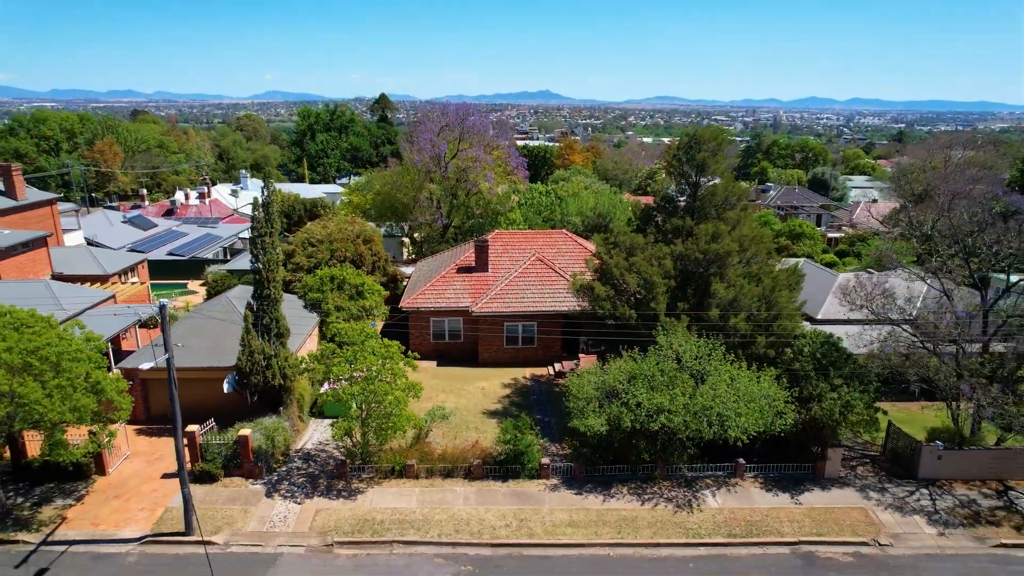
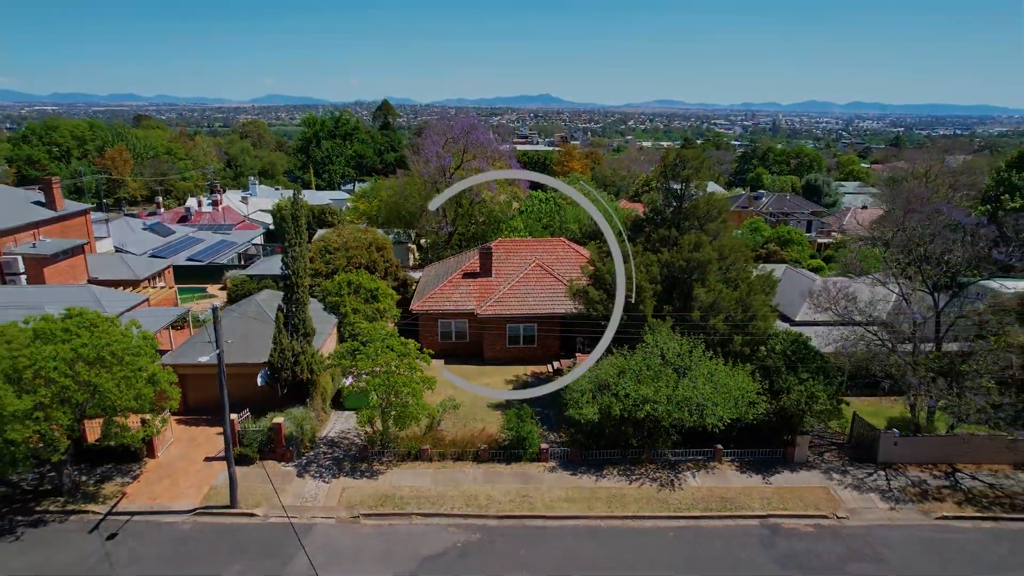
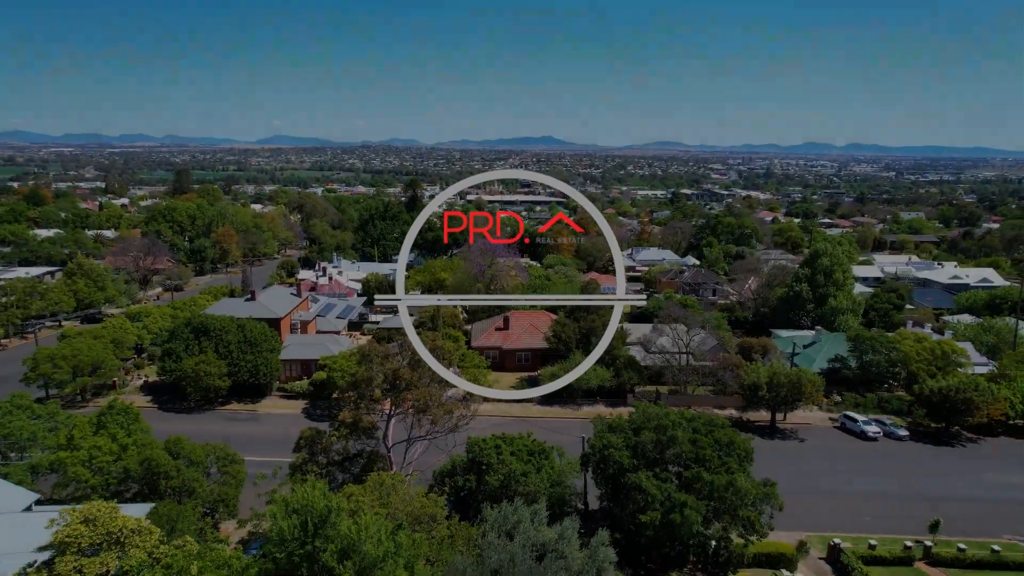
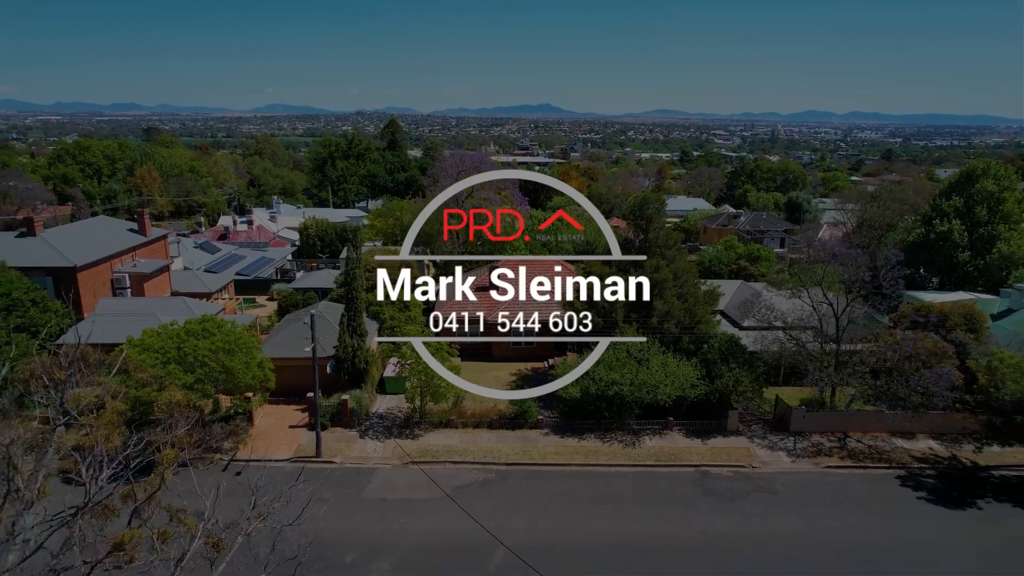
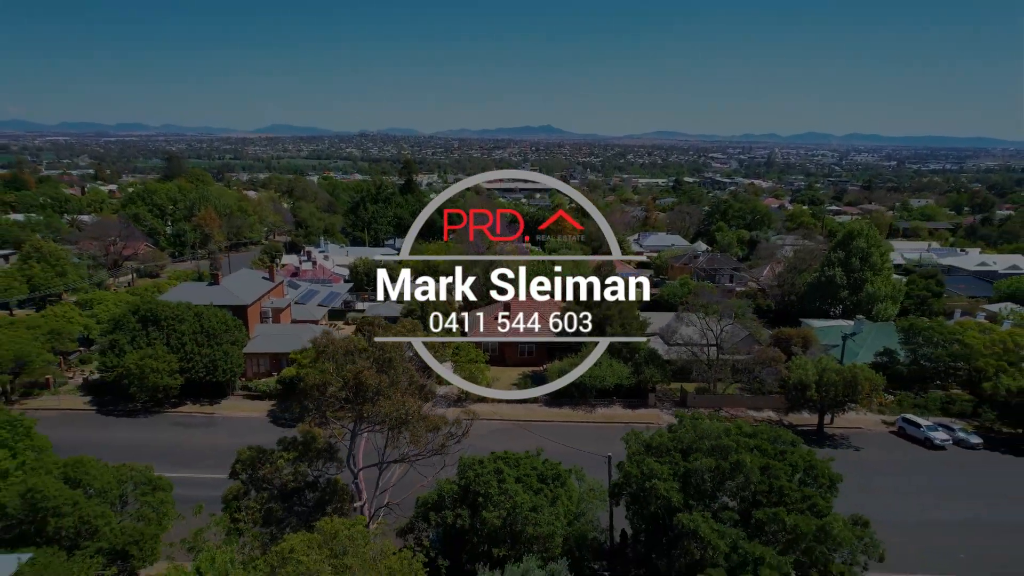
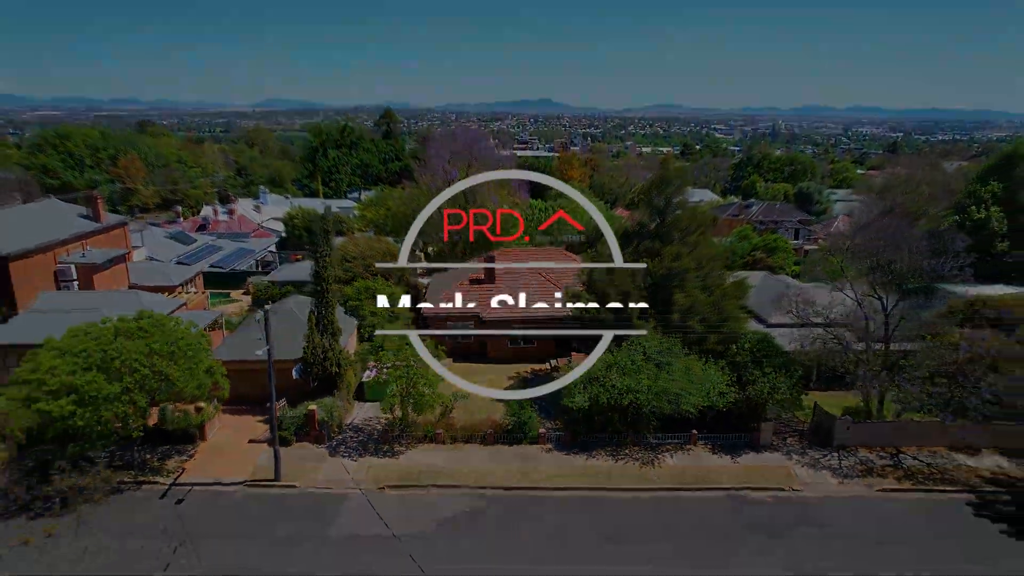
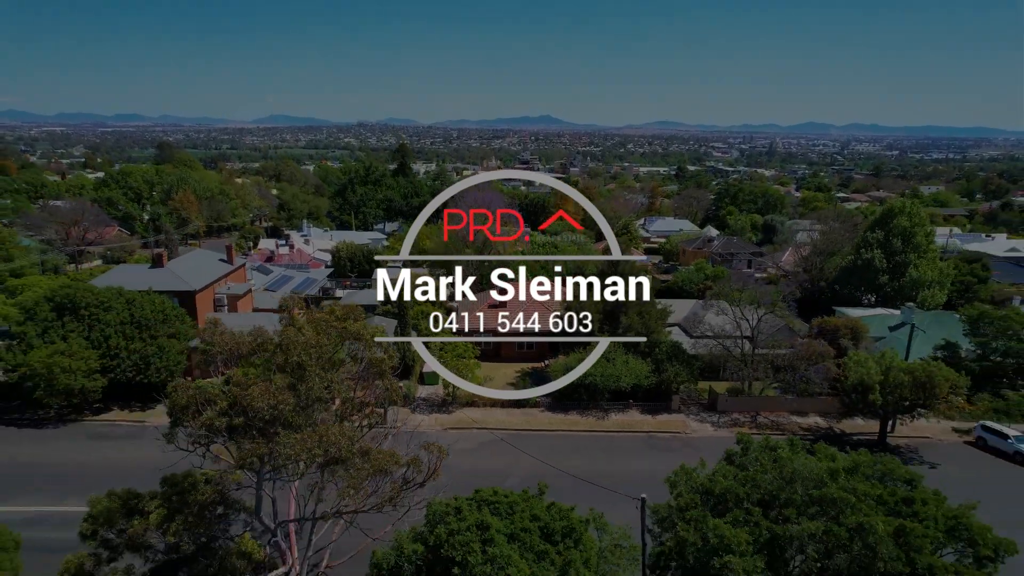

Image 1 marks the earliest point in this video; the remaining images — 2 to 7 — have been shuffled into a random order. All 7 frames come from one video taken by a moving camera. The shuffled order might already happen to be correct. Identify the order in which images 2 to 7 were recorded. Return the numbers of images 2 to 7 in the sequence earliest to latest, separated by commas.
2, 6, 4, 7, 5, 3
